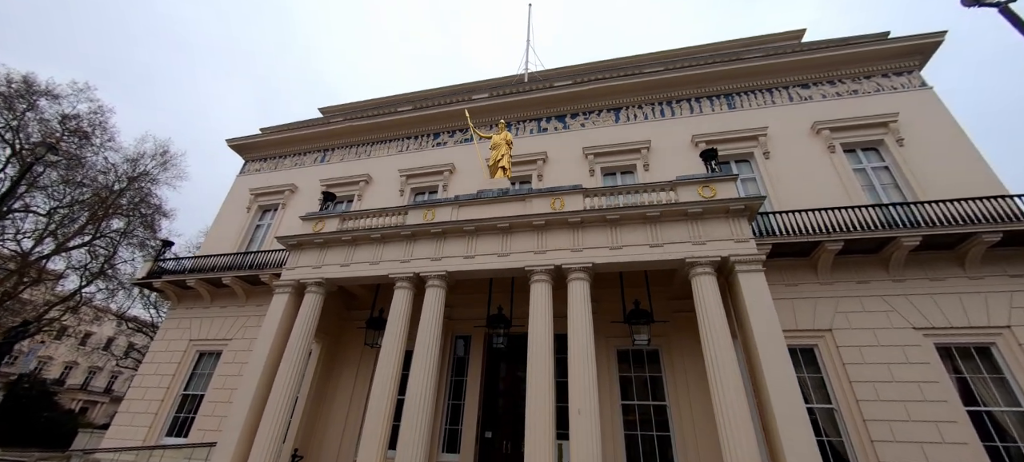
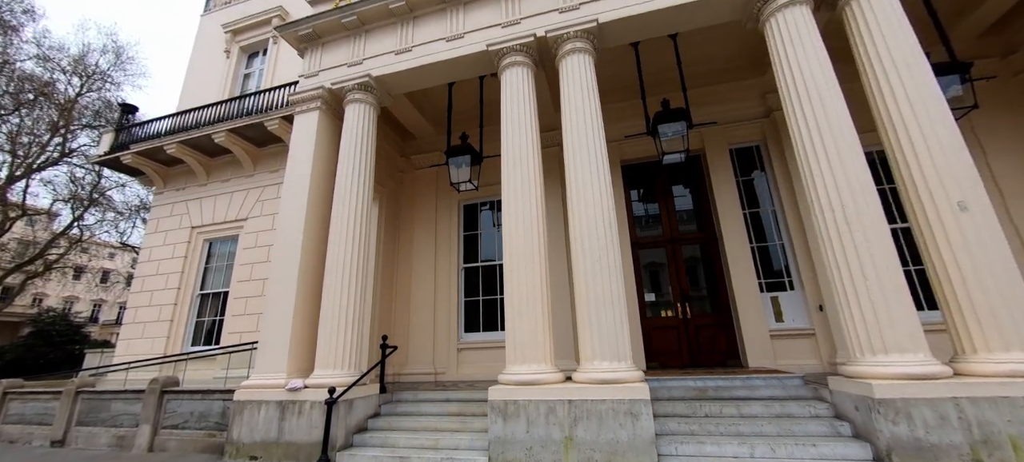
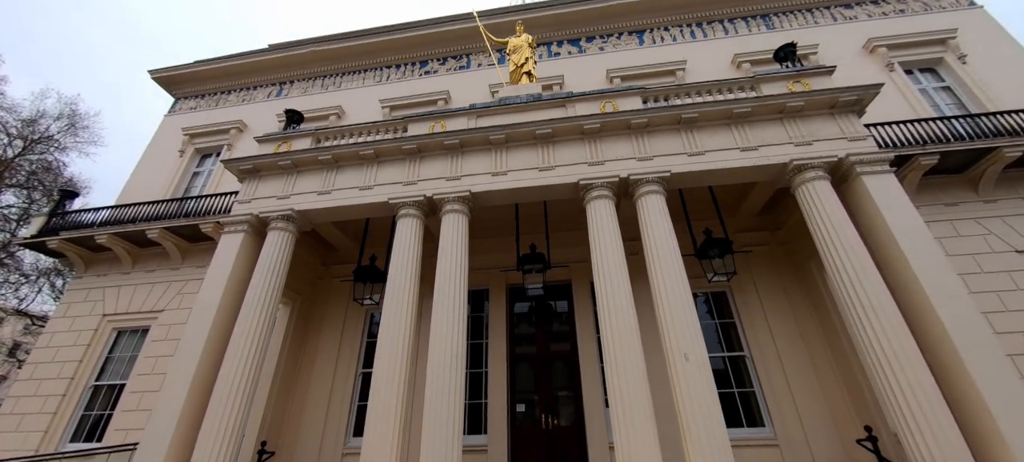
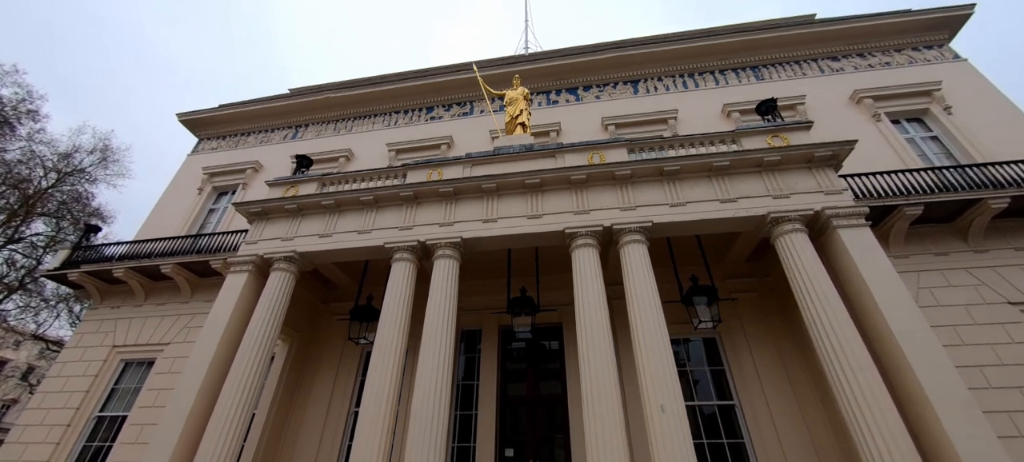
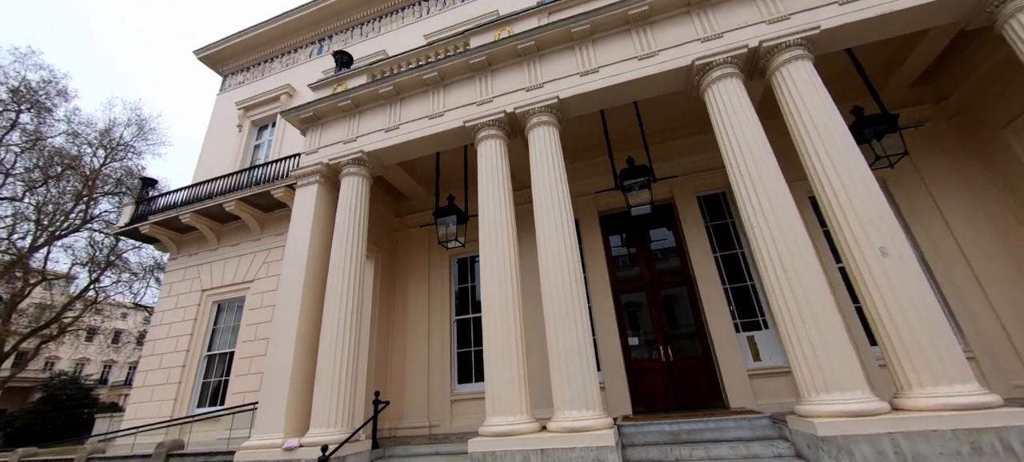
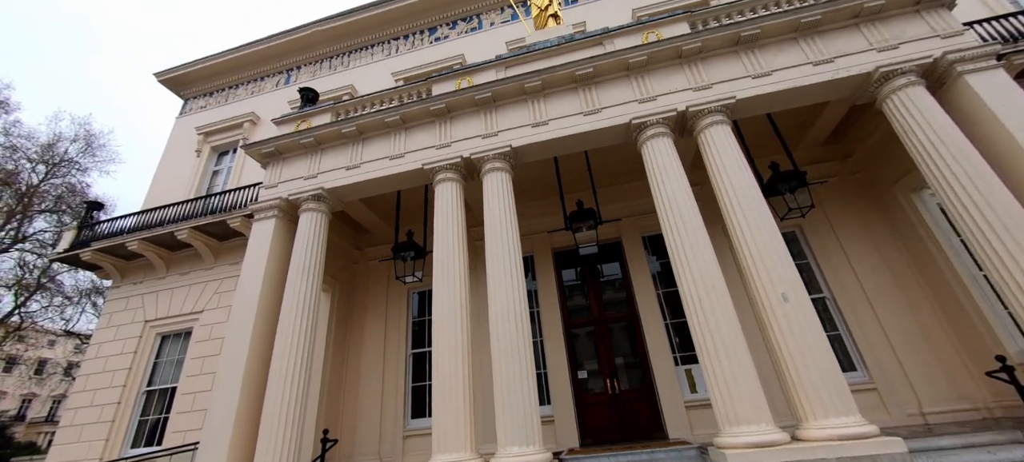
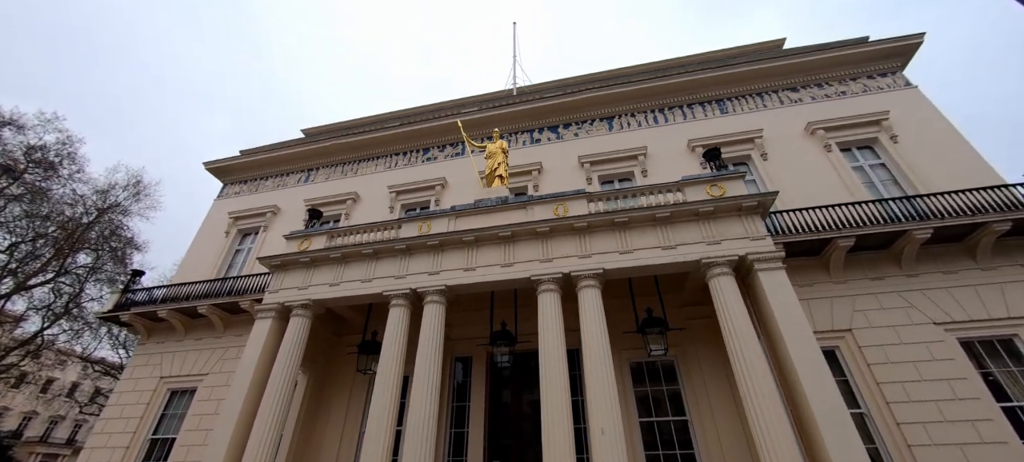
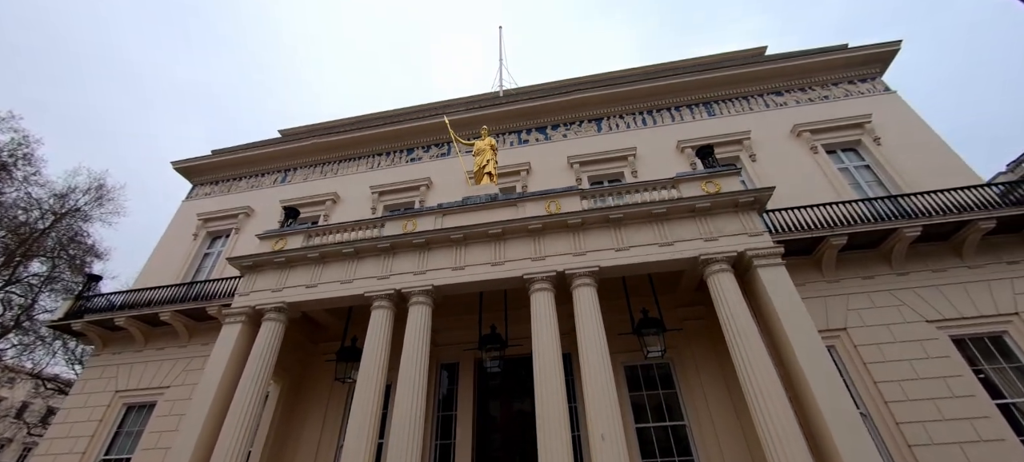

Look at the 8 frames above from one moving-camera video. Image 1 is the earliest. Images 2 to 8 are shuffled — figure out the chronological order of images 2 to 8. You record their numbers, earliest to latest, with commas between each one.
7, 8, 4, 3, 6, 5, 2
